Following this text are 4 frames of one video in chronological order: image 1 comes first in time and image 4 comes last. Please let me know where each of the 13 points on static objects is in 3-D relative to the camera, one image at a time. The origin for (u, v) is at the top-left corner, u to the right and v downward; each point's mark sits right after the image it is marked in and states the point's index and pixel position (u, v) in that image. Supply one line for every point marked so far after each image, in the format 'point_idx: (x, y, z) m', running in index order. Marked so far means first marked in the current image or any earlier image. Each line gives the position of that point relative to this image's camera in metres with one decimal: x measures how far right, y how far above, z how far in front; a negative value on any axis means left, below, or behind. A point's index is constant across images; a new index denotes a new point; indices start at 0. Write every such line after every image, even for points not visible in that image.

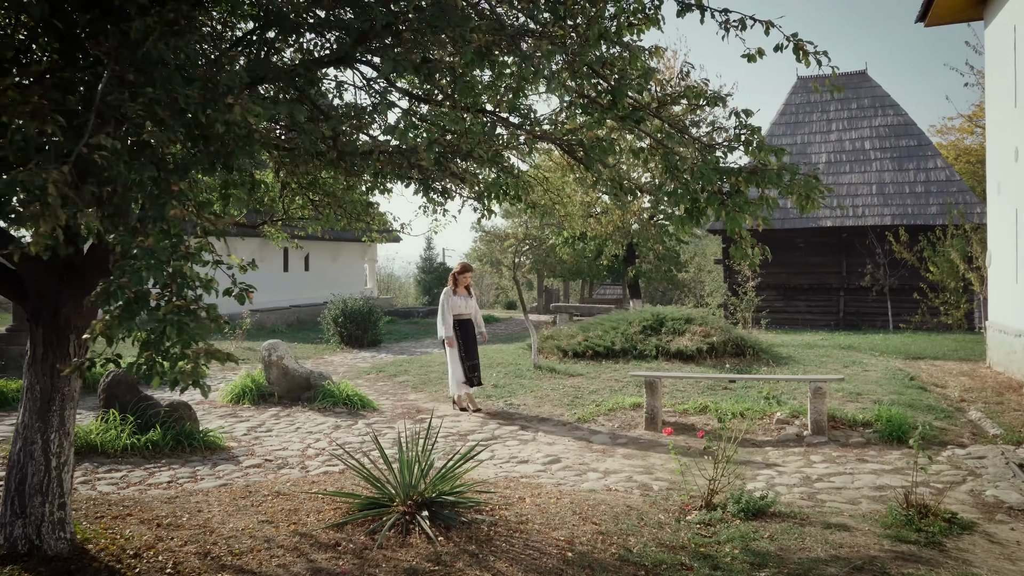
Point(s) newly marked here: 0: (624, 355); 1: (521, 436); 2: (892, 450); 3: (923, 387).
0: (+2.1, -1.2, +13.0) m
1: (+0.1, -1.7, +7.9) m
2: (+3.9, -1.7, +7.2) m
3: (+6.0, -1.4, +10.2) m
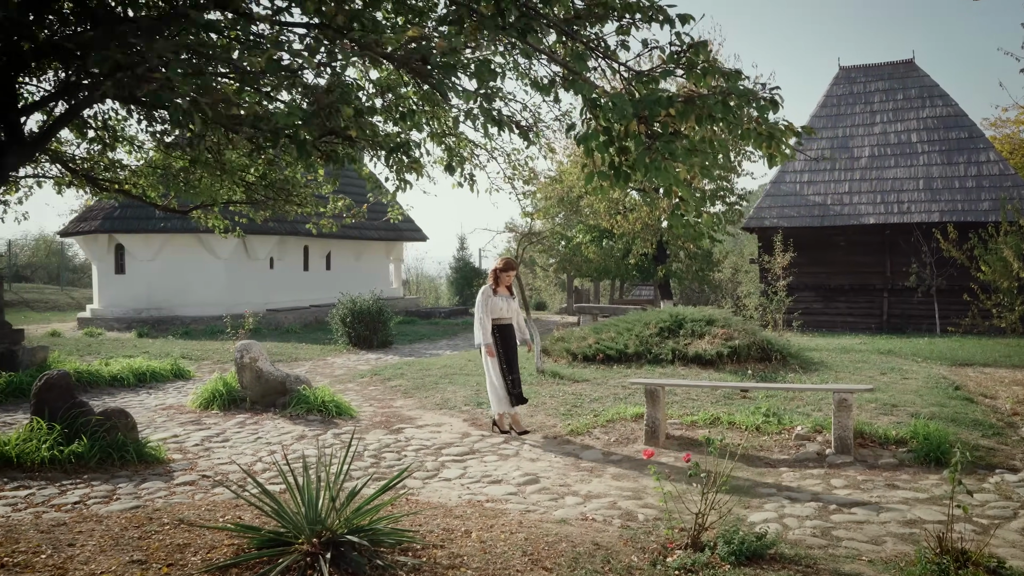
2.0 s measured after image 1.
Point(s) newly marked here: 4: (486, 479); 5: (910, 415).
0: (+2.1, -1.2, +12.0) m
1: (-0.1, -1.6, +7.1) m
2: (+3.6, -1.6, +6.1) m
3: (+5.9, -1.4, +9.1) m
4: (-0.2, -1.7, +6.1) m
5: (+4.5, -1.4, +8.0) m
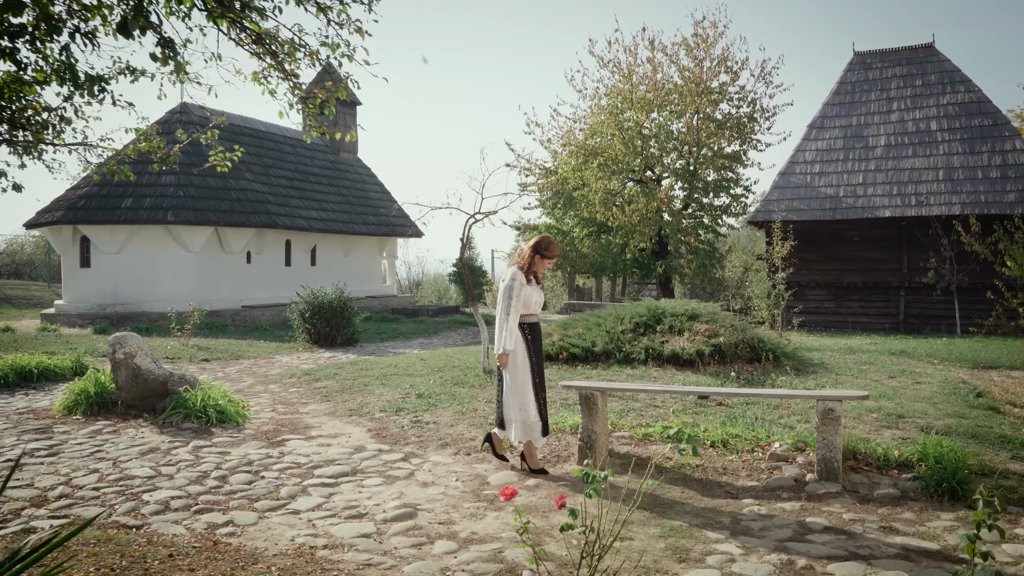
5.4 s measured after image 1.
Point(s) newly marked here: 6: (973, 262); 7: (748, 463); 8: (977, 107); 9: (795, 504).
0: (+1.4, -1.1, +10.5) m
1: (-0.9, -1.4, +5.6) m
2: (+2.8, -1.5, +4.6) m
3: (+5.1, -1.3, +7.4) m
4: (-1.1, -1.5, +4.7) m
5: (+3.7, -1.3, +6.4) m
6: (+12.0, +0.7, +18.3) m
7: (+1.9, -1.4, +5.7) m
8: (+12.9, +5.1, +19.6) m
9: (+2.0, -1.5, +4.9) m
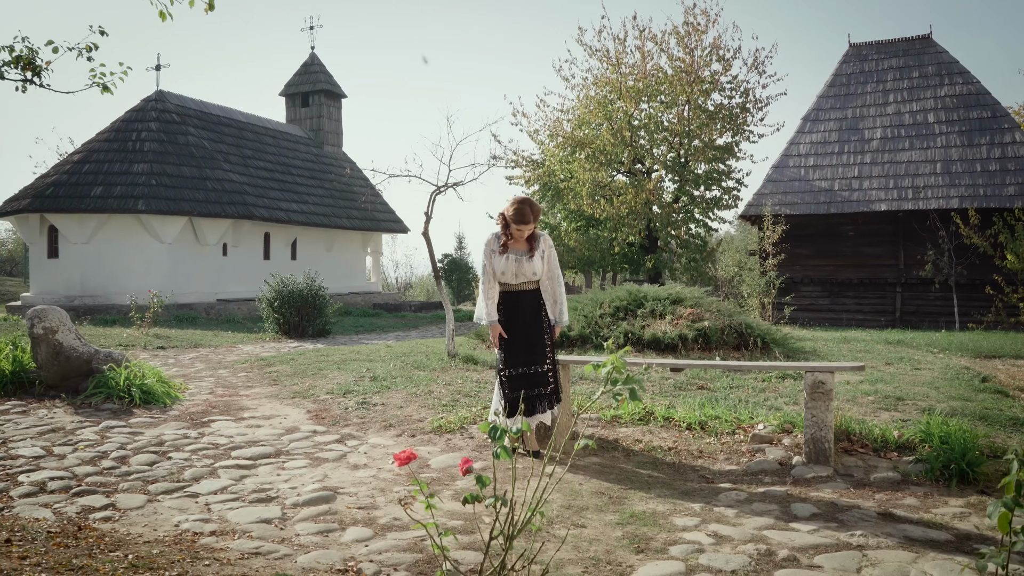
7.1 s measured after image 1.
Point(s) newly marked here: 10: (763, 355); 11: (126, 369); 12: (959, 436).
0: (+1.0, -0.8, +9.8) m
1: (-1.3, -1.1, +4.9) m
2: (+2.4, -1.2, +3.9) m
3: (+4.7, -1.0, +6.8) m
4: (-1.4, -1.2, +4.0) m
5: (+3.3, -1.0, +5.7) m
6: (+11.5, +0.8, +17.7) m
7: (+1.5, -1.1, +5.0) m
8: (+12.5, +5.2, +19.0) m
9: (+1.6, -1.2, +4.2) m
10: (+3.2, -0.9, +9.1) m
11: (-3.7, -0.8, +6.8) m
12: (+2.8, -0.9, +4.4) m
